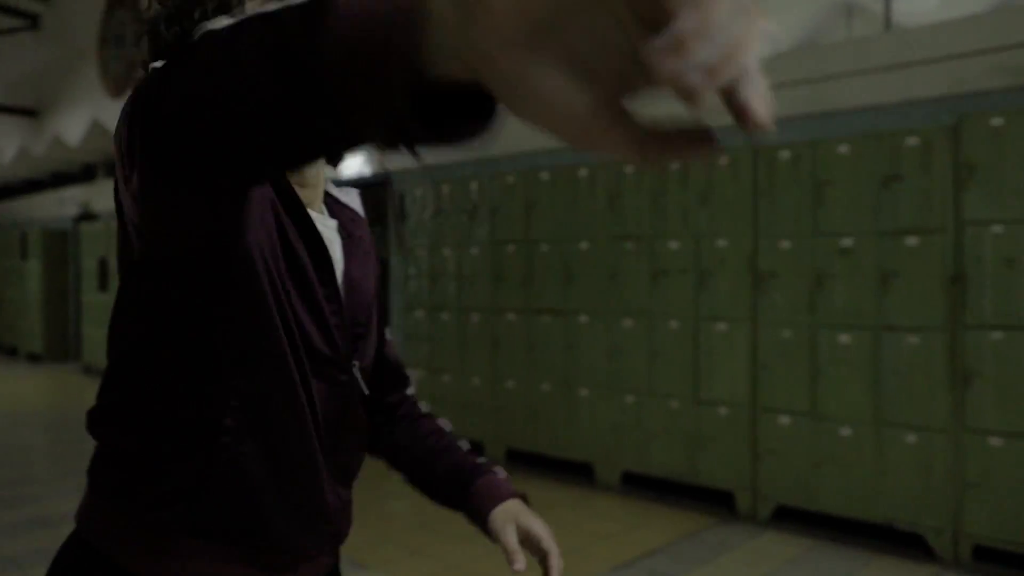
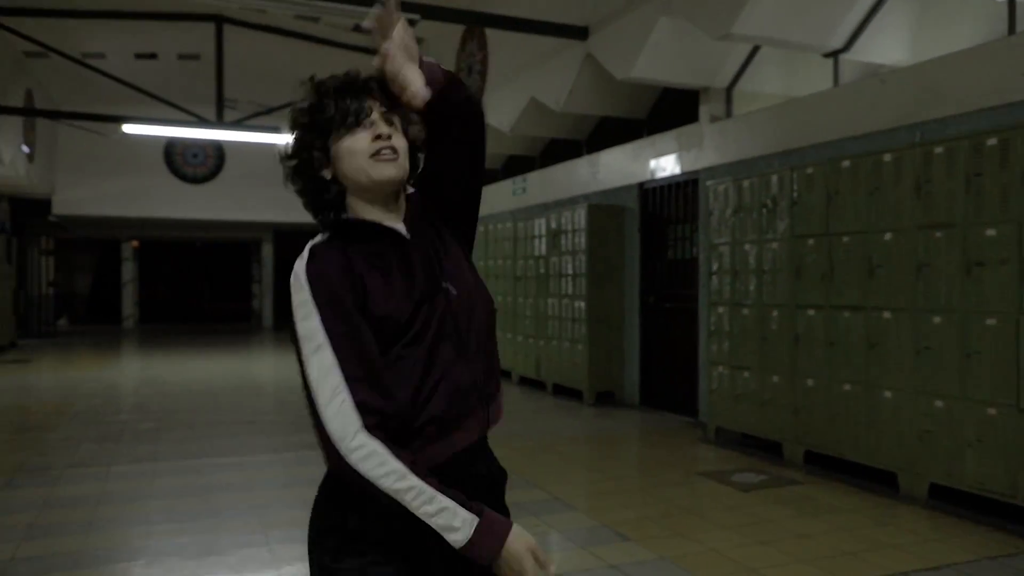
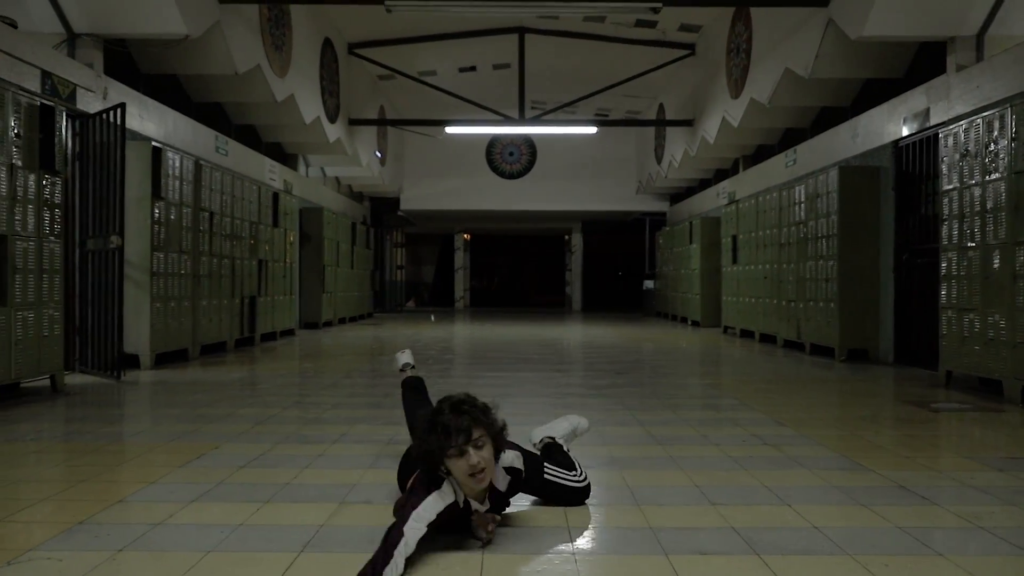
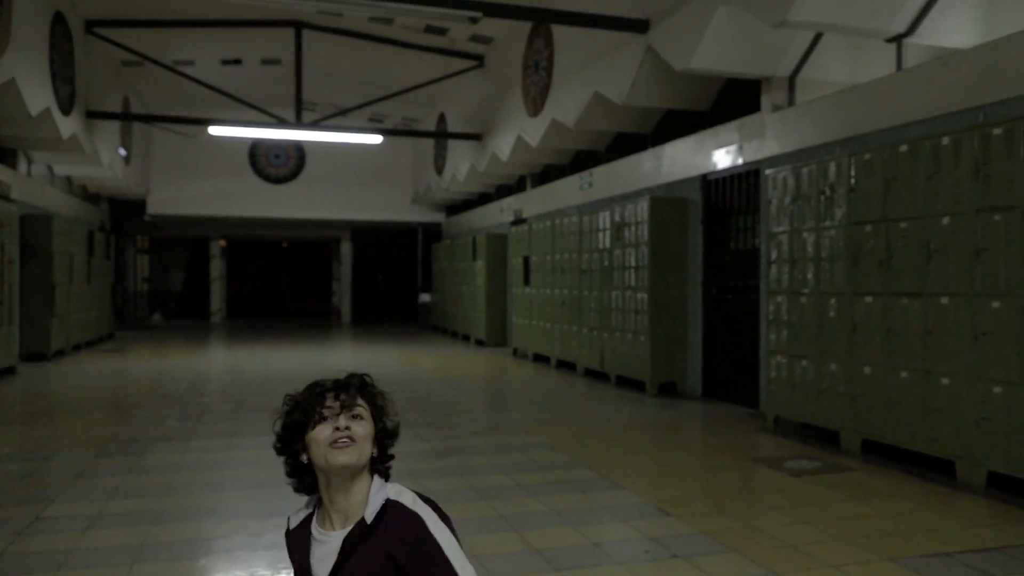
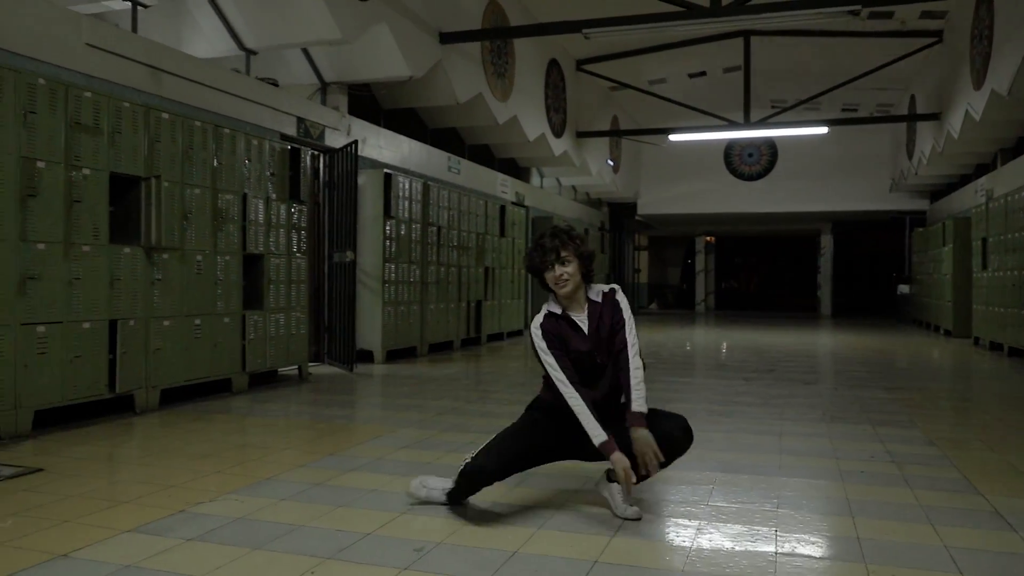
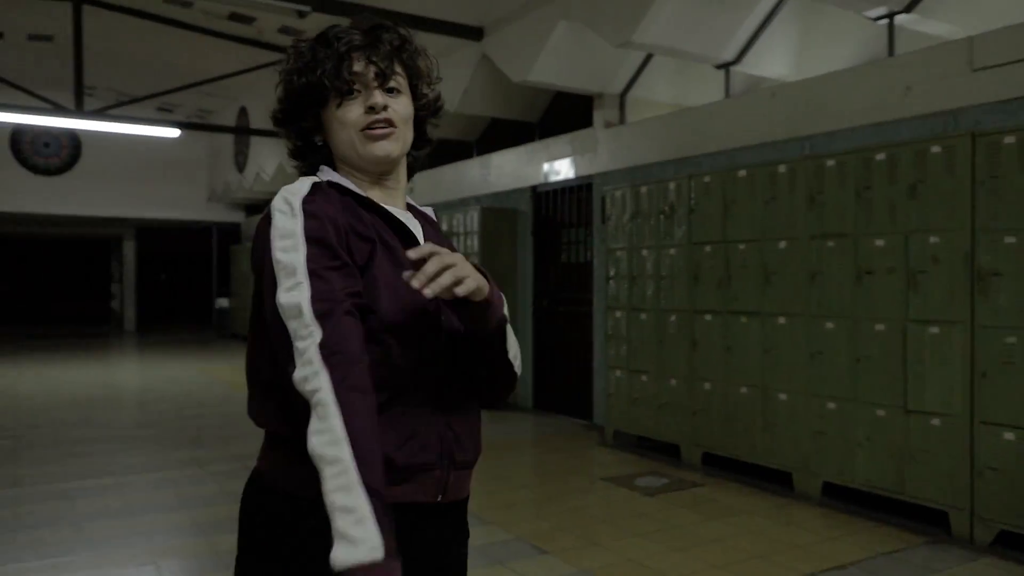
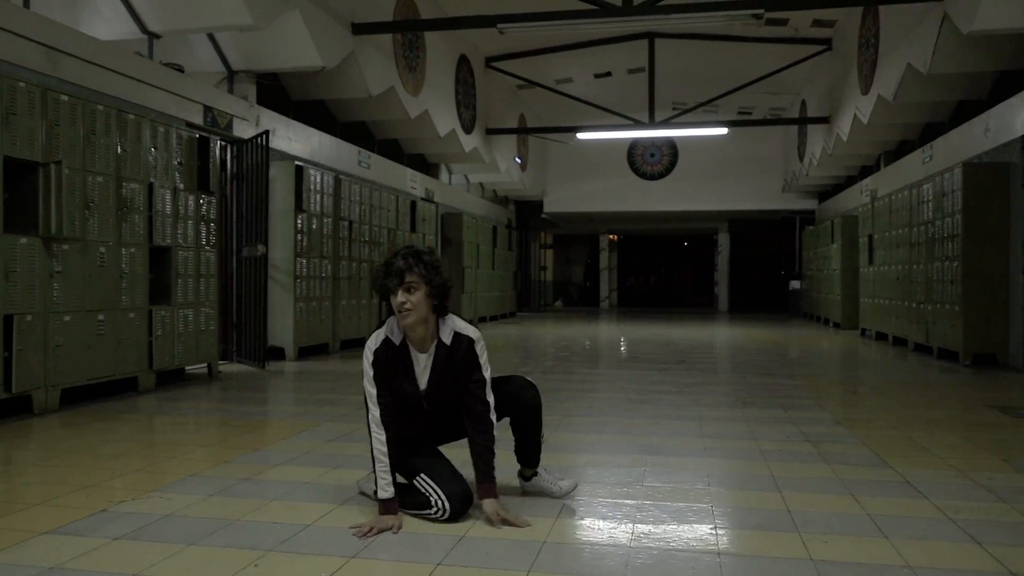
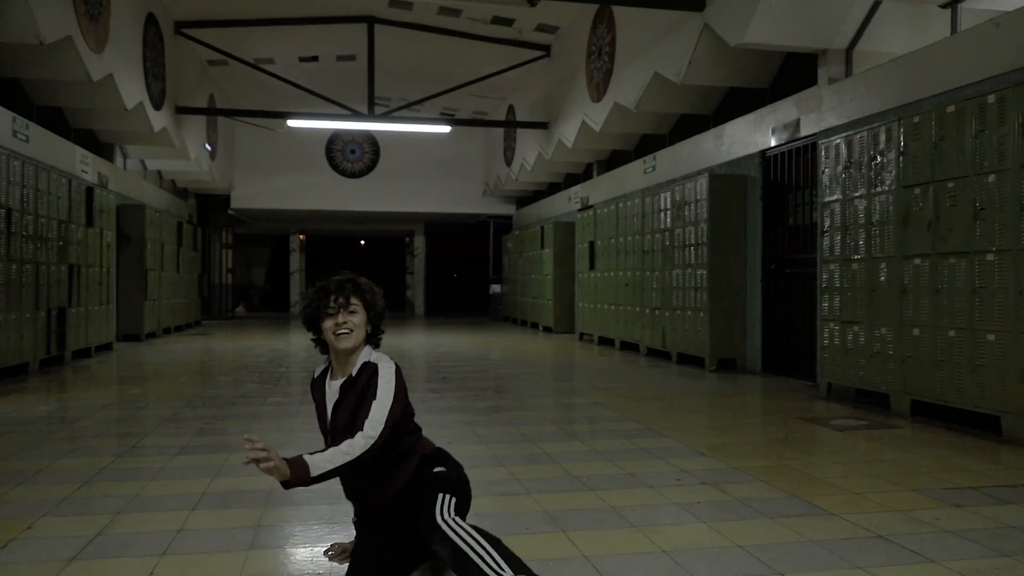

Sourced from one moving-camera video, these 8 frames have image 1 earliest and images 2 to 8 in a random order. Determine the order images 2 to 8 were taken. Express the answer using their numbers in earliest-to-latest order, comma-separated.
6, 2, 4, 8, 3, 7, 5
